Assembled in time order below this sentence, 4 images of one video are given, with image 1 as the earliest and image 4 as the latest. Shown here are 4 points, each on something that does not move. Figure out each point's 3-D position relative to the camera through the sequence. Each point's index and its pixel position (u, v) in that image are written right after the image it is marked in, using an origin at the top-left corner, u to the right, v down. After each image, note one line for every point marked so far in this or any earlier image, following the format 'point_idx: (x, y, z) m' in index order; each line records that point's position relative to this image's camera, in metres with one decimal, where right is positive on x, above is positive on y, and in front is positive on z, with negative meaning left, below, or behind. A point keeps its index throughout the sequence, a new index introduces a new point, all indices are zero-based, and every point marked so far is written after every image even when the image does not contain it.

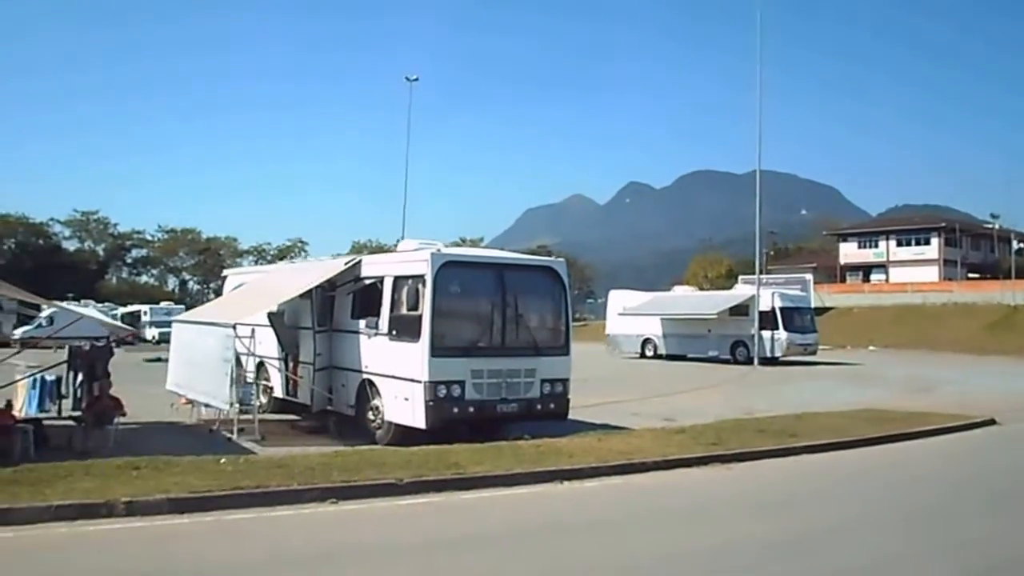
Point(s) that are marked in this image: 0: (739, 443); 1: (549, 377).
0: (+2.7, -1.9, +12.4) m
1: (+0.5, -1.3, +15.0) m
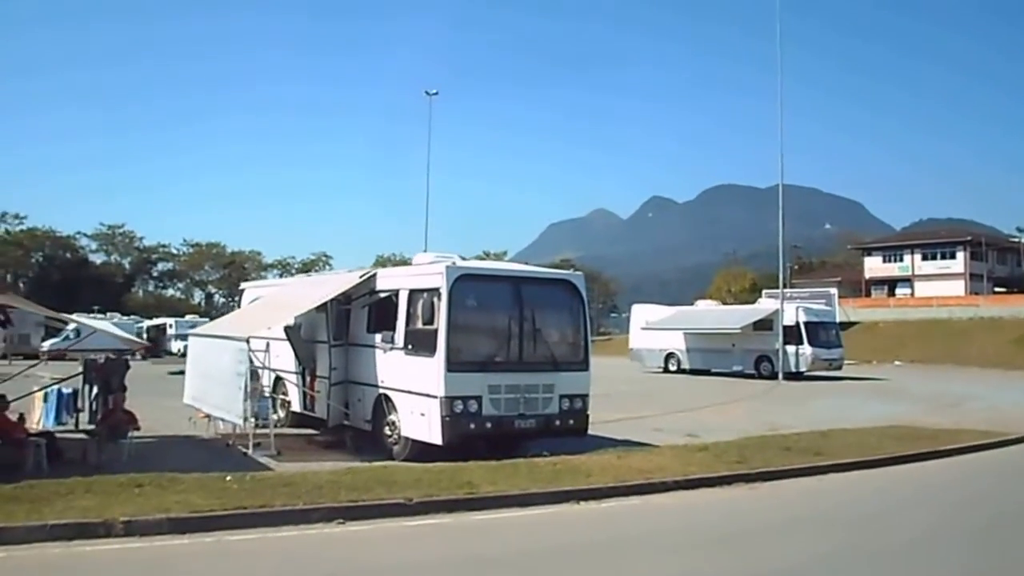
0: (+2.9, -2.0, +12.1) m
1: (+0.8, -1.5, +14.7) m
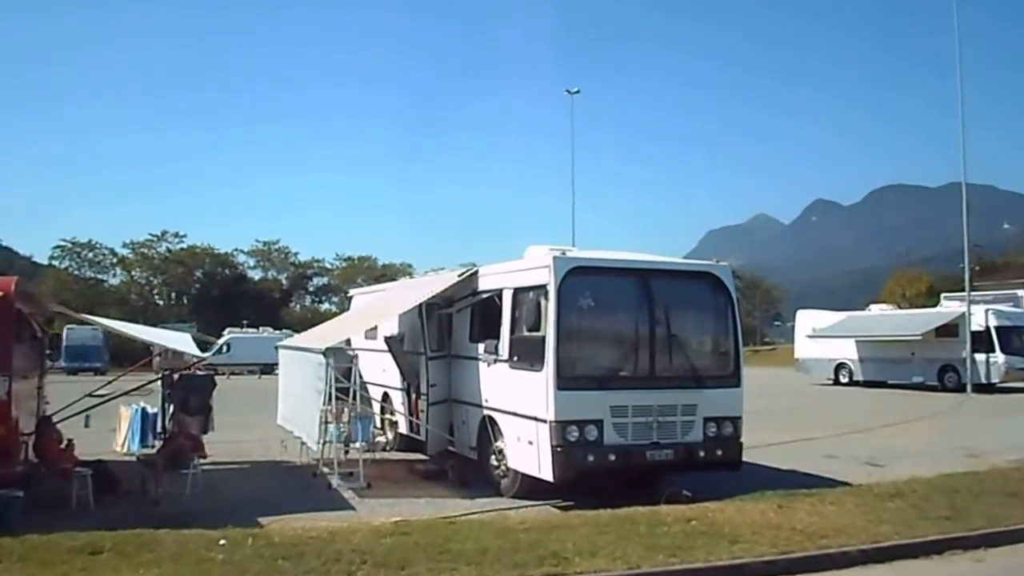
0: (+4.0, -1.9, +8.7) m
1: (+2.3, -1.4, +11.6) m
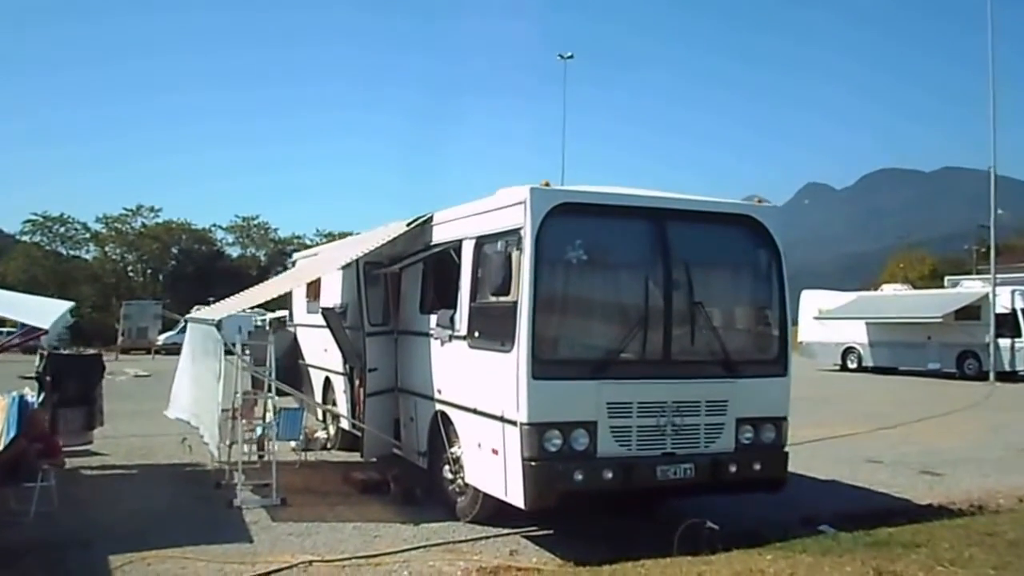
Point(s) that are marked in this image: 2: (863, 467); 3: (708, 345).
0: (+3.7, -1.6, +5.4) m
1: (+1.9, -1.0, +8.3) m
2: (+4.9, -2.4, +14.1) m
3: (+1.5, -0.4, +8.1) m
